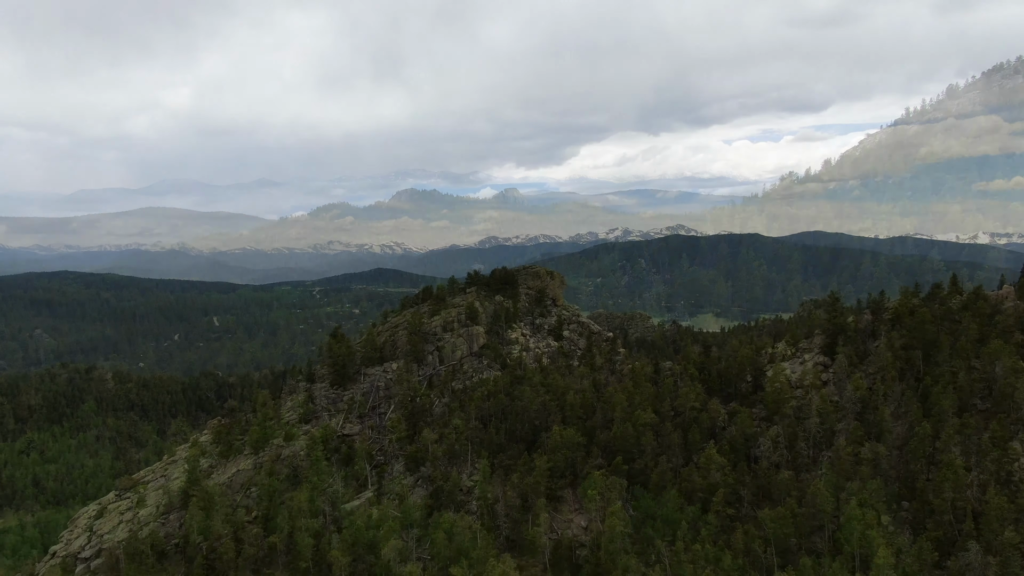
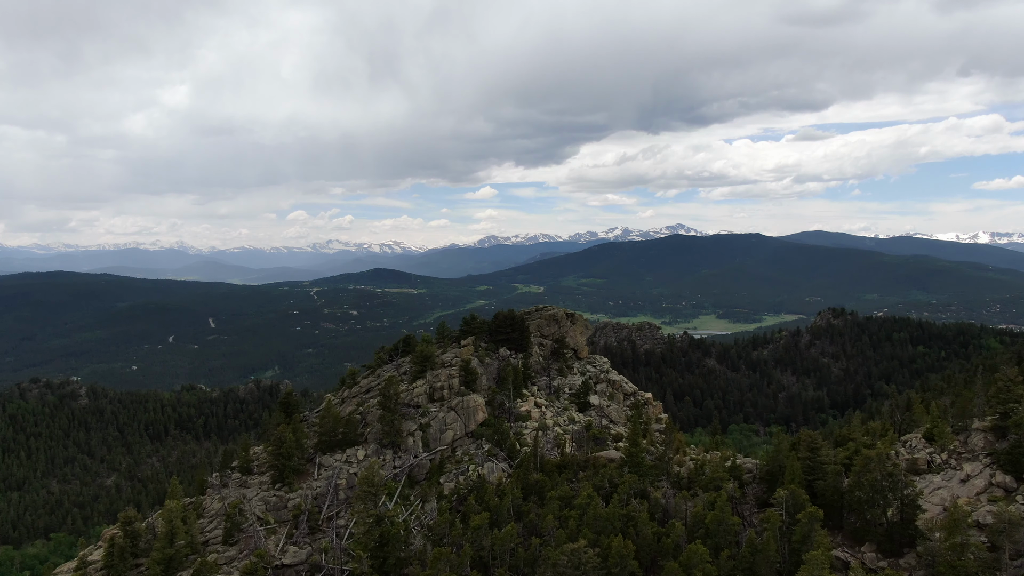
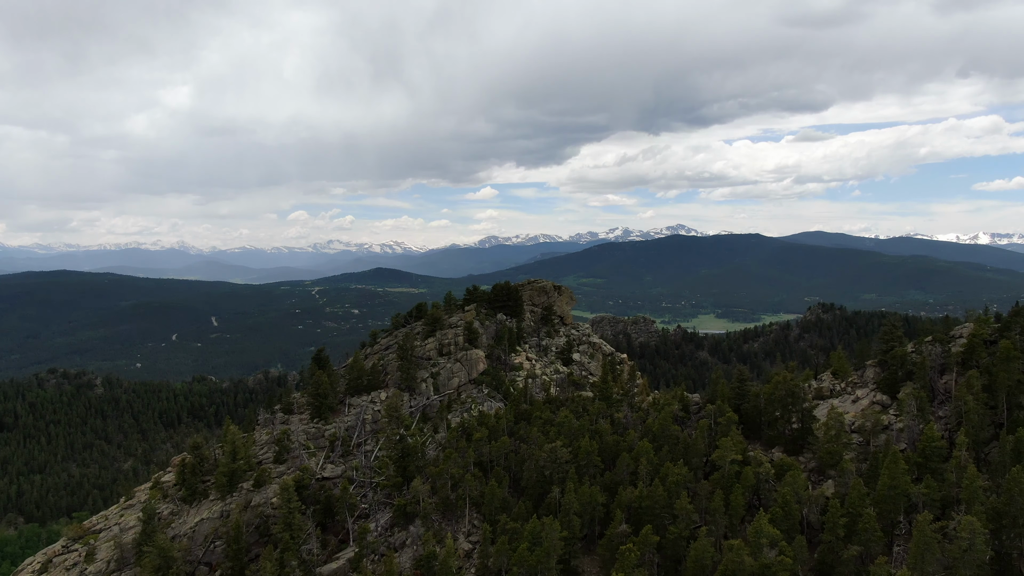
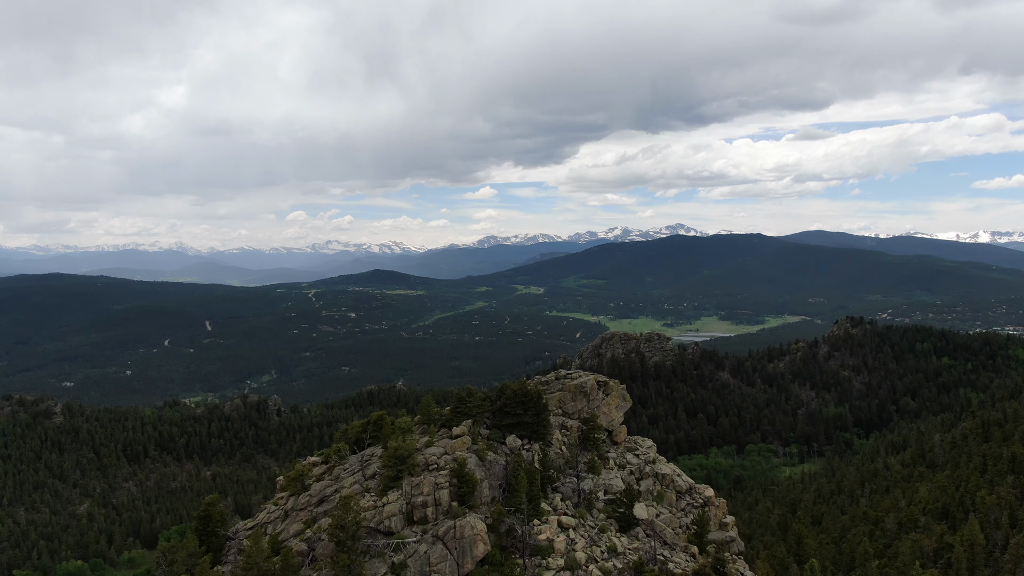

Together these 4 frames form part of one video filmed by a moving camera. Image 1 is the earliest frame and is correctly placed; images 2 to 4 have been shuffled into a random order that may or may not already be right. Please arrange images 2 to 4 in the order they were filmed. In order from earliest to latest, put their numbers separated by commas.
3, 2, 4
